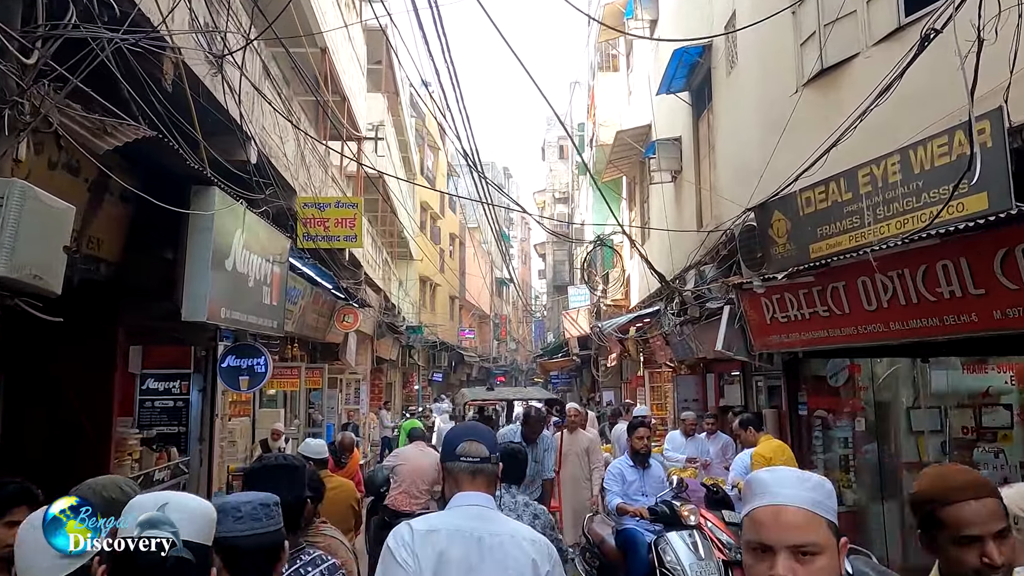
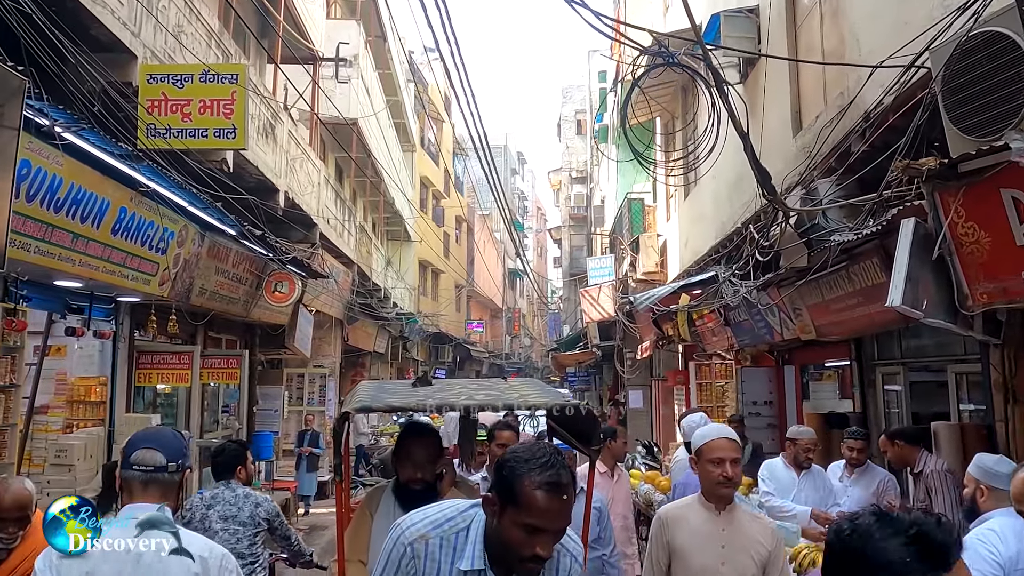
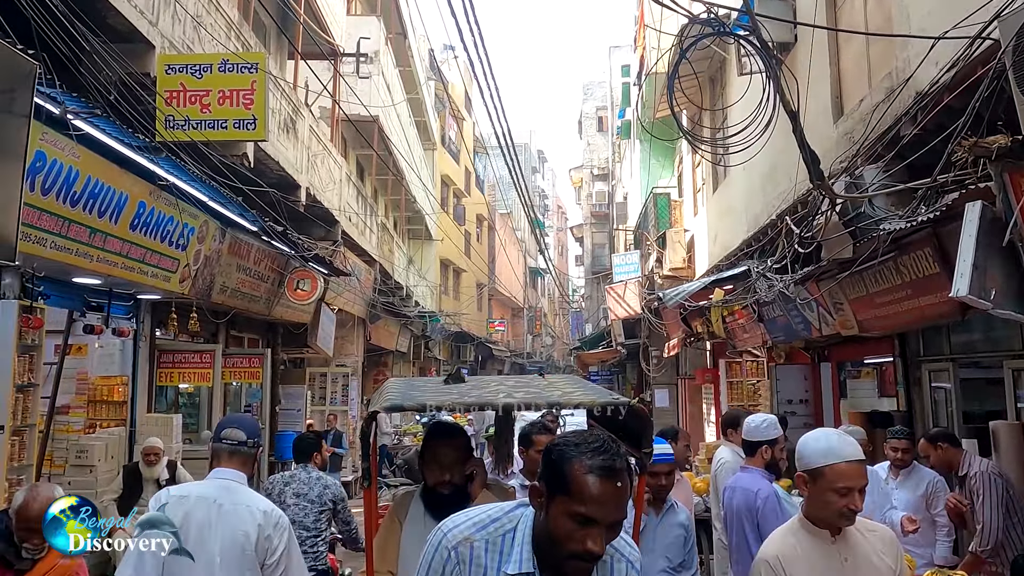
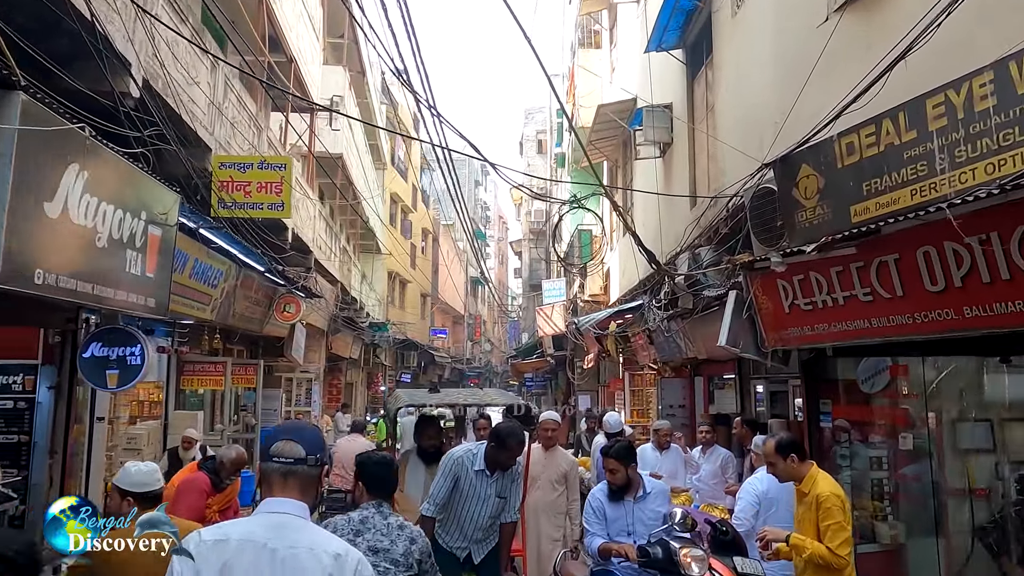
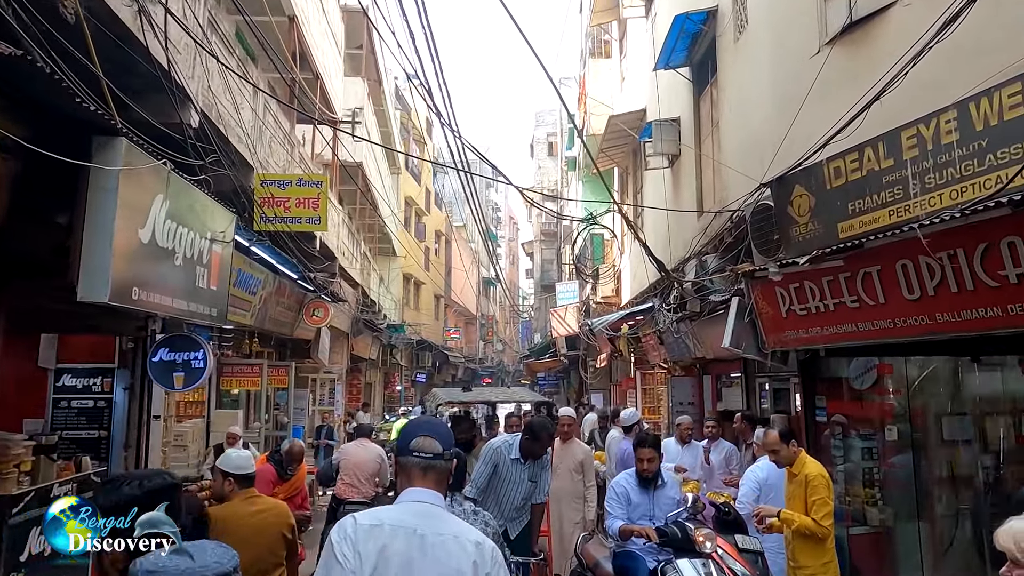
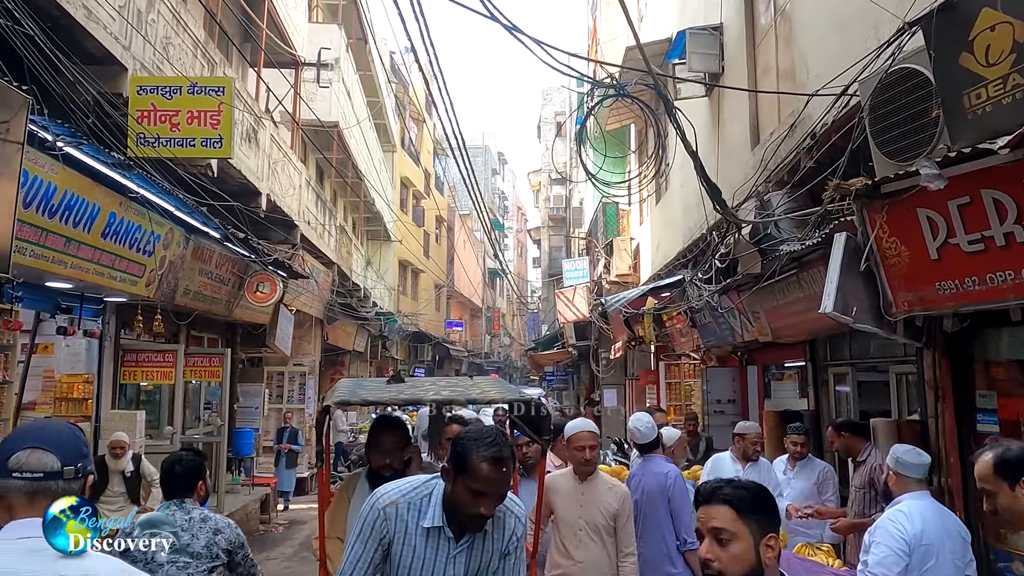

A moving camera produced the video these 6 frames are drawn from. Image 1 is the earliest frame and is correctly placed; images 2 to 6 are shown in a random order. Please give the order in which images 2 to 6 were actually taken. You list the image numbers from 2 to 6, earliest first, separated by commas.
5, 4, 6, 2, 3
